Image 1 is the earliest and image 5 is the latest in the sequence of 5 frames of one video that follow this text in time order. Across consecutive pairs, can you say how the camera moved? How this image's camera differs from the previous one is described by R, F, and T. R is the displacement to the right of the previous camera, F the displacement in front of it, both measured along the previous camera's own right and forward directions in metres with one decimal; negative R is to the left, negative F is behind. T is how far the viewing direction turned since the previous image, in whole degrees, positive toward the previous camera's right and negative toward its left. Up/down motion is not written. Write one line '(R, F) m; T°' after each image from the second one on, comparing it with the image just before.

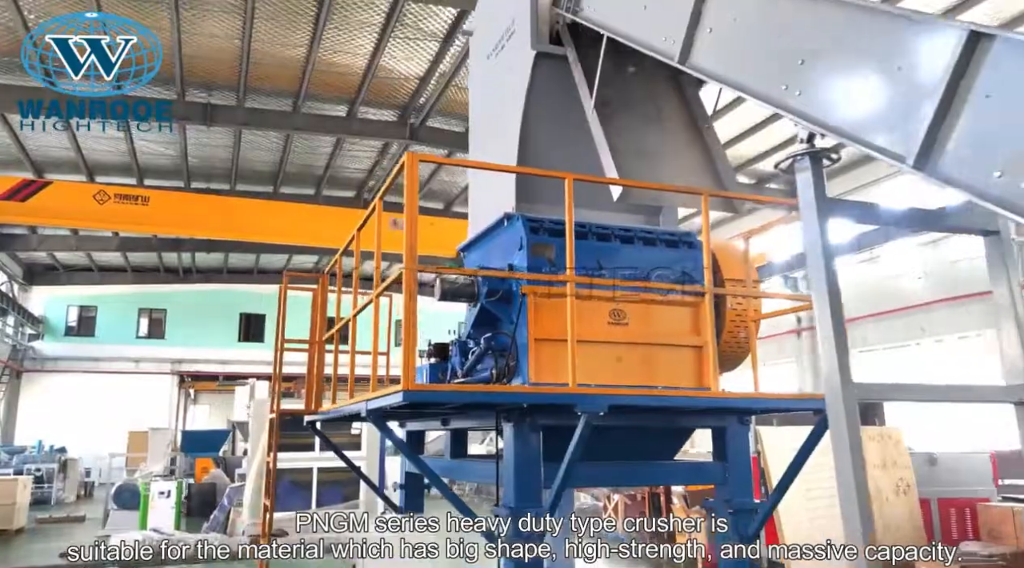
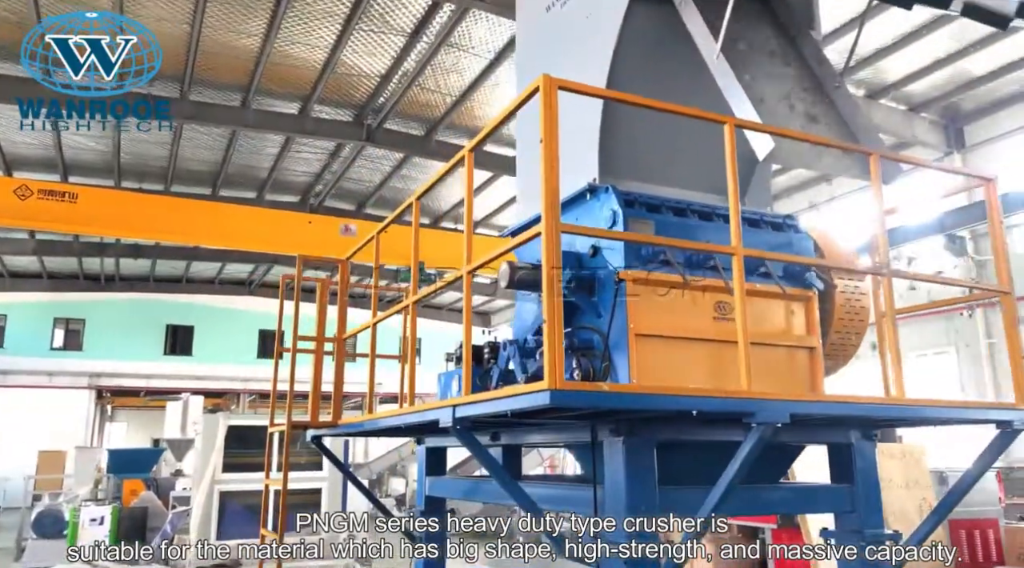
(-0.7, +0.8) m; +5°
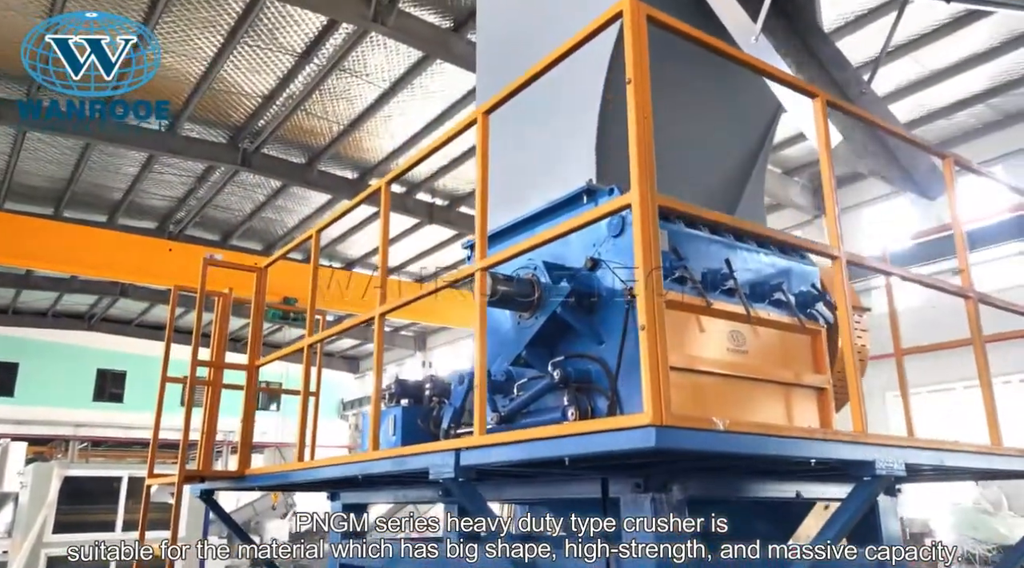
(-0.4, +0.7) m; +10°
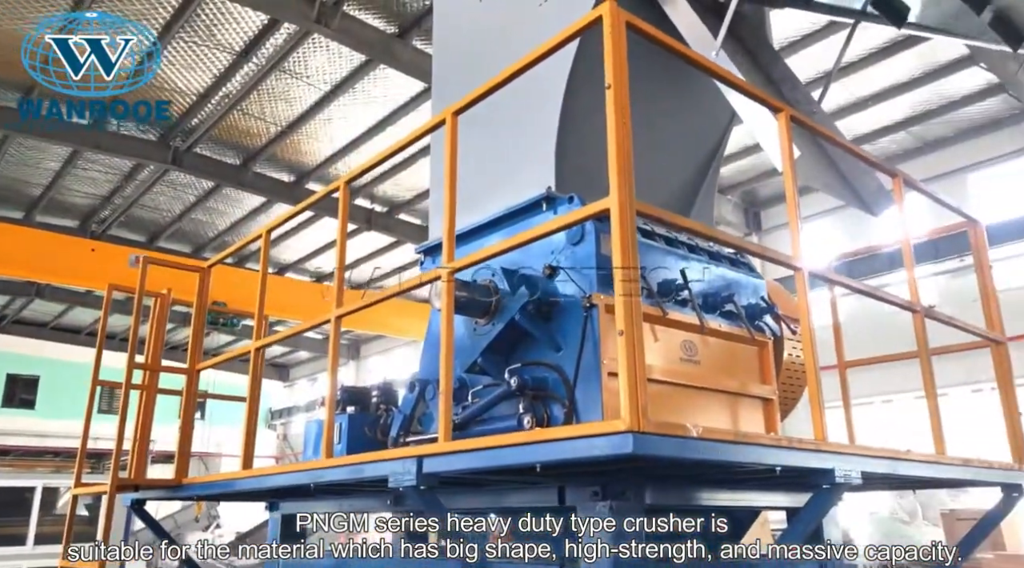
(-0.1, 0.0) m; +5°
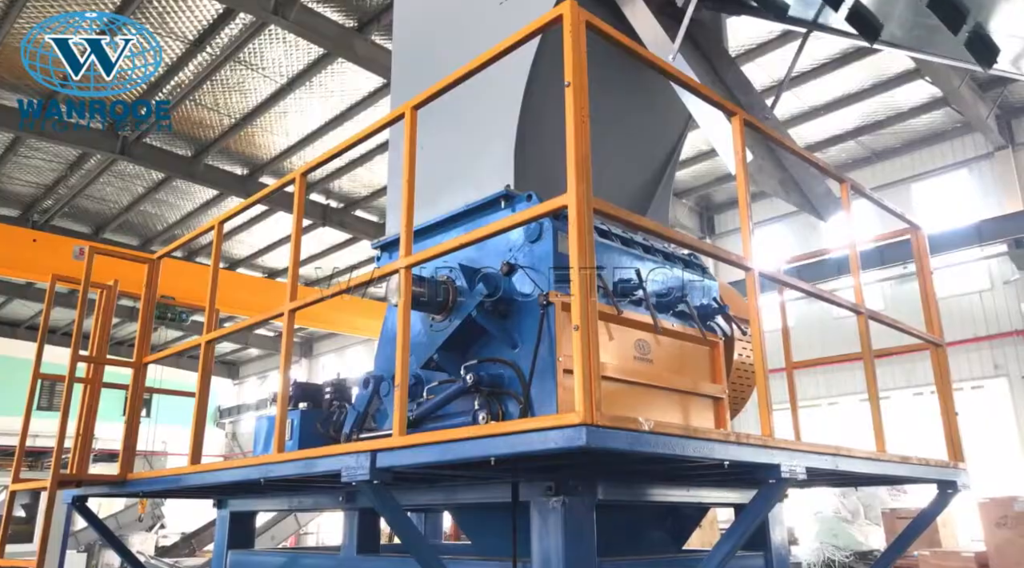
(0.0, 0.0) m; +3°
